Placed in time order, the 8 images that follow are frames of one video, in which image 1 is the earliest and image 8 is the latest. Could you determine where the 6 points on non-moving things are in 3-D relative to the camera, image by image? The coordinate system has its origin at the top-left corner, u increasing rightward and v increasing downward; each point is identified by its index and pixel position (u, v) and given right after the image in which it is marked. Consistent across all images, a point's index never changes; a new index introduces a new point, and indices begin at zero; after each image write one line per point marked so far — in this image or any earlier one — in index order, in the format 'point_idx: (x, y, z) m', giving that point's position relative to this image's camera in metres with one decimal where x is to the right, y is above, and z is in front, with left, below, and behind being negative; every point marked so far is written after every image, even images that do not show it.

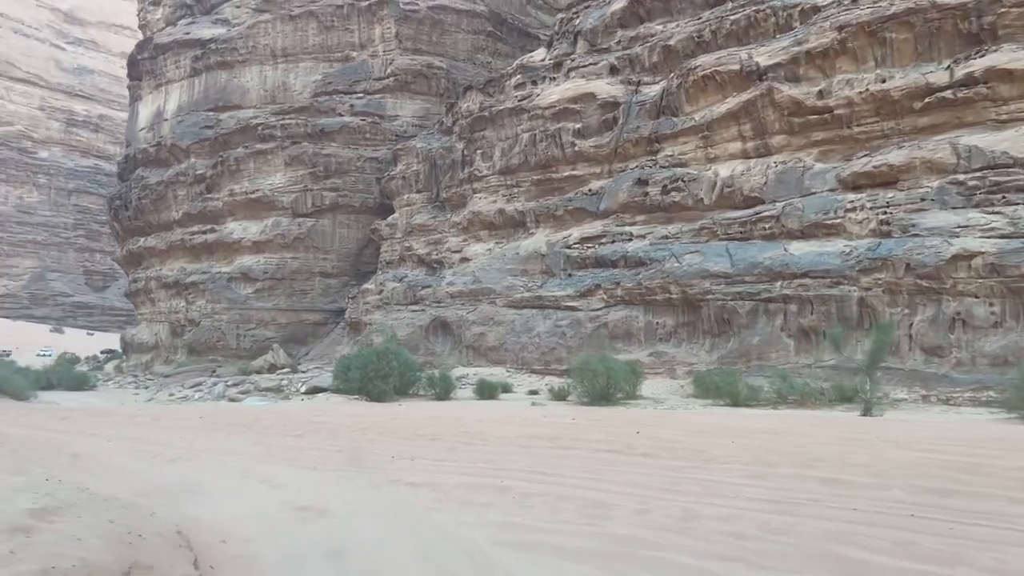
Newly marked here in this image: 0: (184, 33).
0: (-6.5, +5.0, +16.8) m
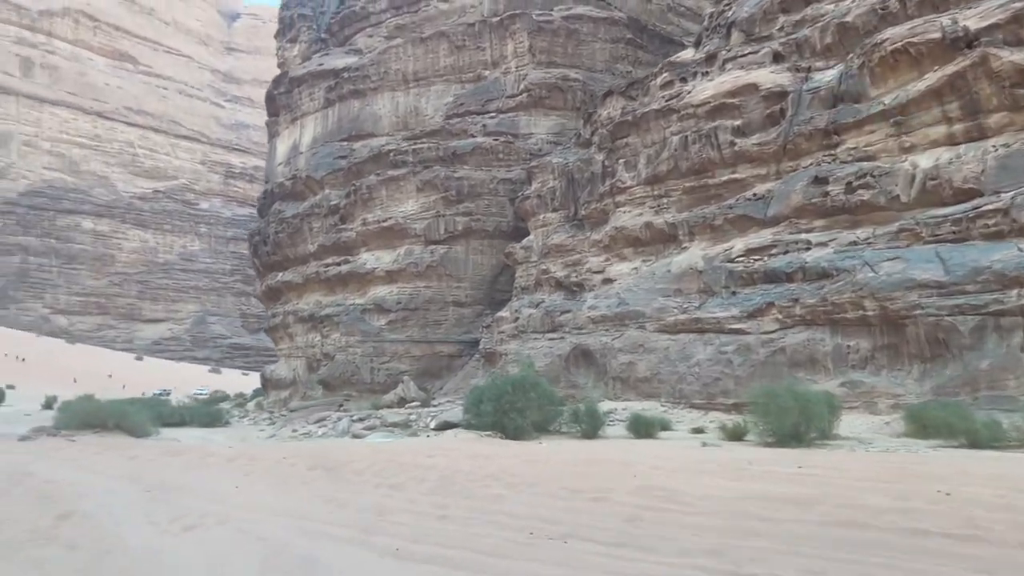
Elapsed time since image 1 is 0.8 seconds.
0: (-3.8, +4.3, +16.6) m
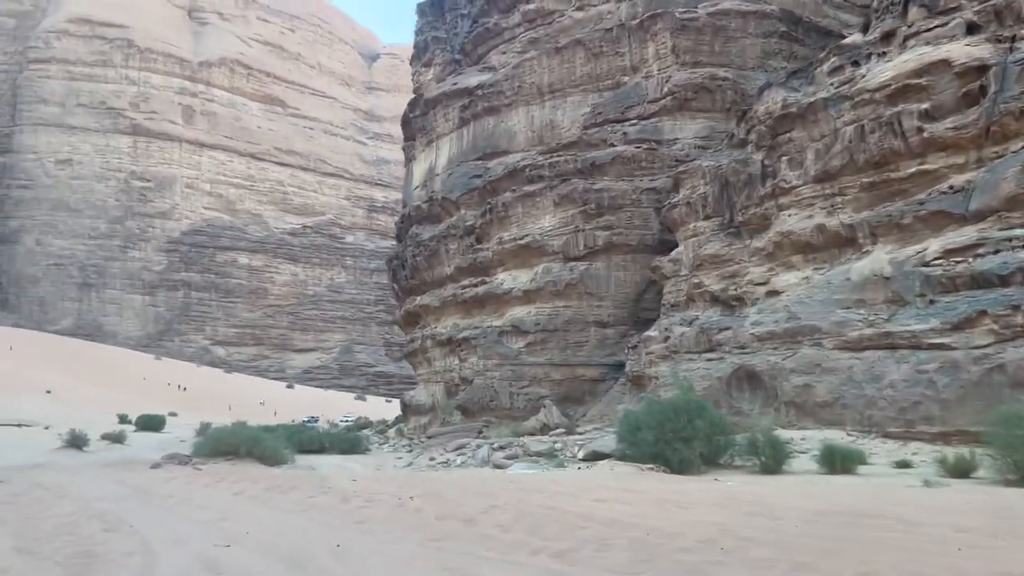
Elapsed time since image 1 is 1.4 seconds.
0: (-1.2, +3.9, +16.3) m
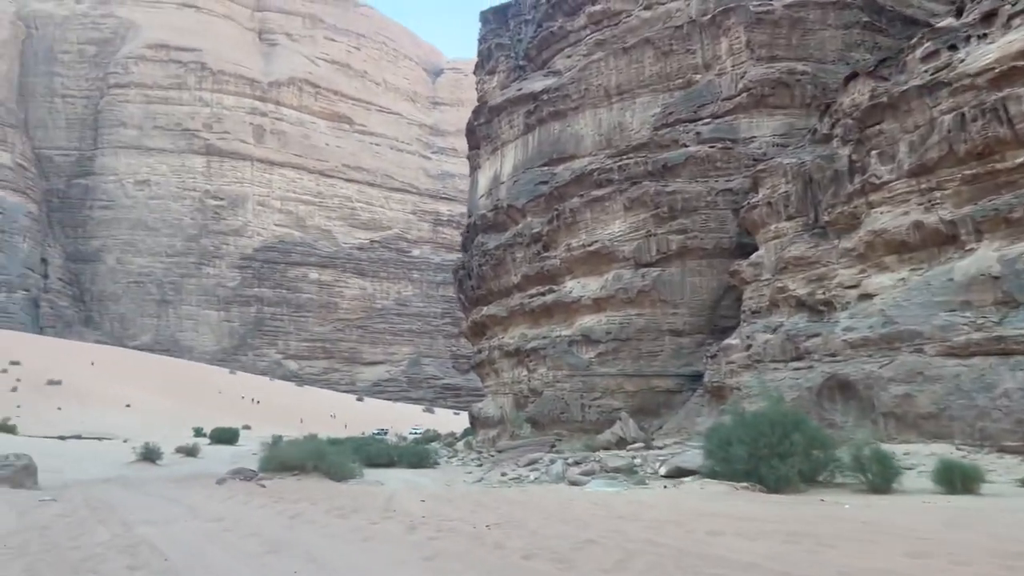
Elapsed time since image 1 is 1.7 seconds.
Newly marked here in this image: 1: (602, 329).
0: (+0.1, +3.7, +16.0) m
1: (+1.3, -0.6, +12.2) m
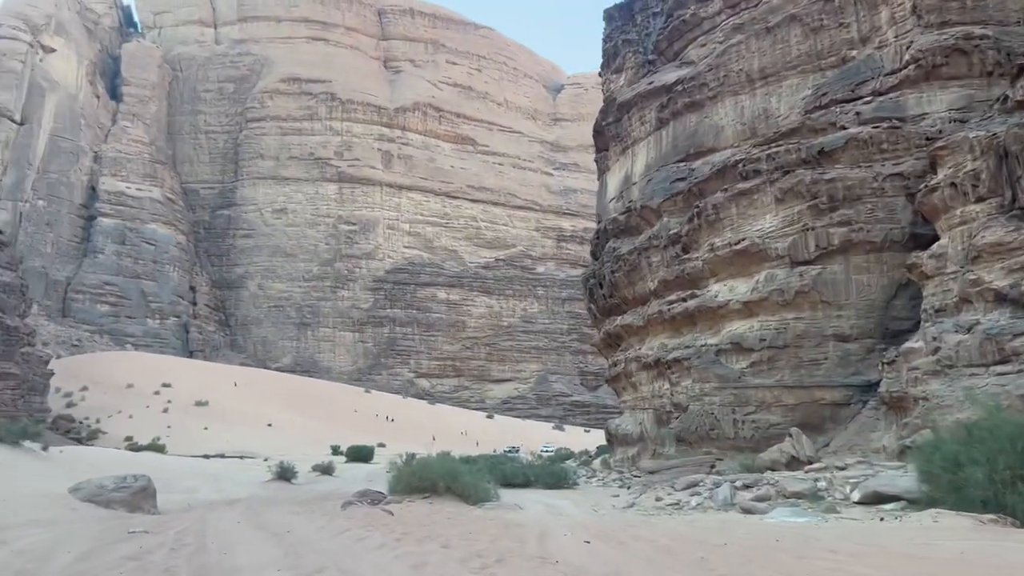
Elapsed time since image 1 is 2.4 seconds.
0: (+2.4, +3.6, +15.0) m
1: (+3.1, -0.6, +11.1) m
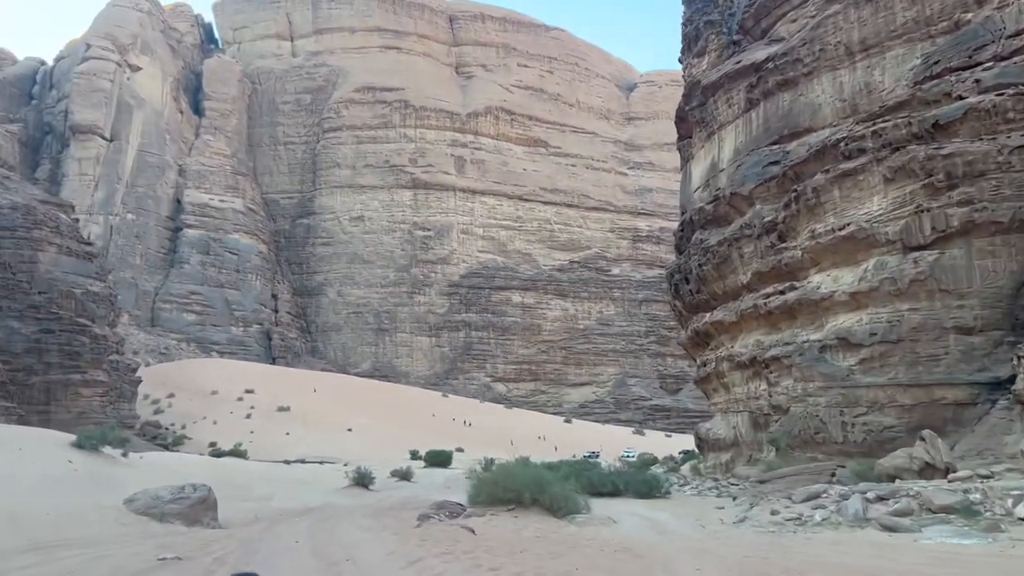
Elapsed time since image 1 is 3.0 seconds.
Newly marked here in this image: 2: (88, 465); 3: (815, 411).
0: (+3.6, +3.7, +14.1) m
1: (+4.1, -0.5, +10.1) m
2: (-5.7, -2.4, +11.4) m
3: (+3.7, -1.5, +10.6) m
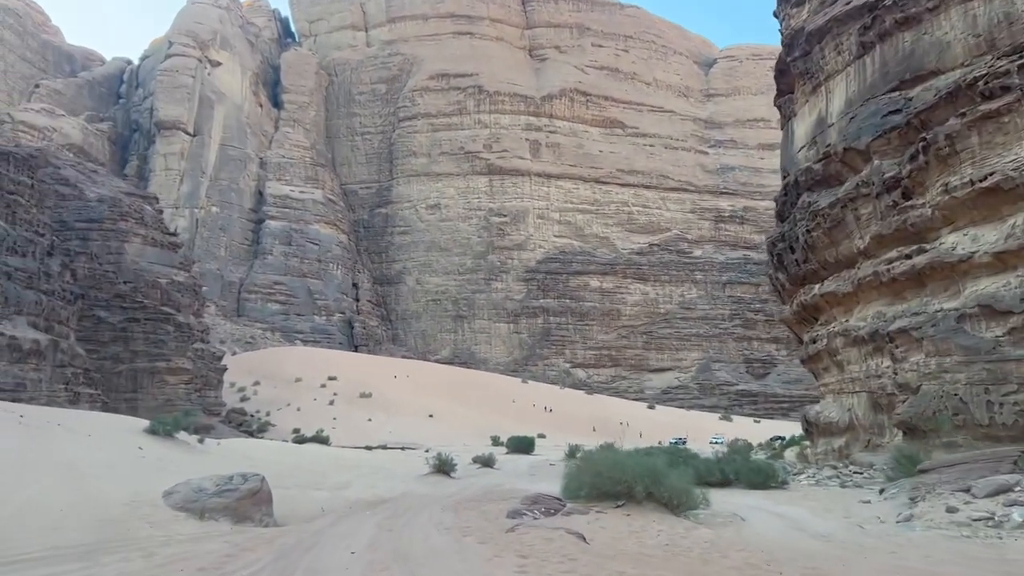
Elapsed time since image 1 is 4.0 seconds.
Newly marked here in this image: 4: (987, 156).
0: (+4.9, +4.2, +12.7) m
1: (+5.1, -0.1, +8.7) m
2: (-4.6, -2.1, +10.9) m
3: (+4.8, -1.1, +9.2) m
4: (+5.1, +1.4, +9.3) m
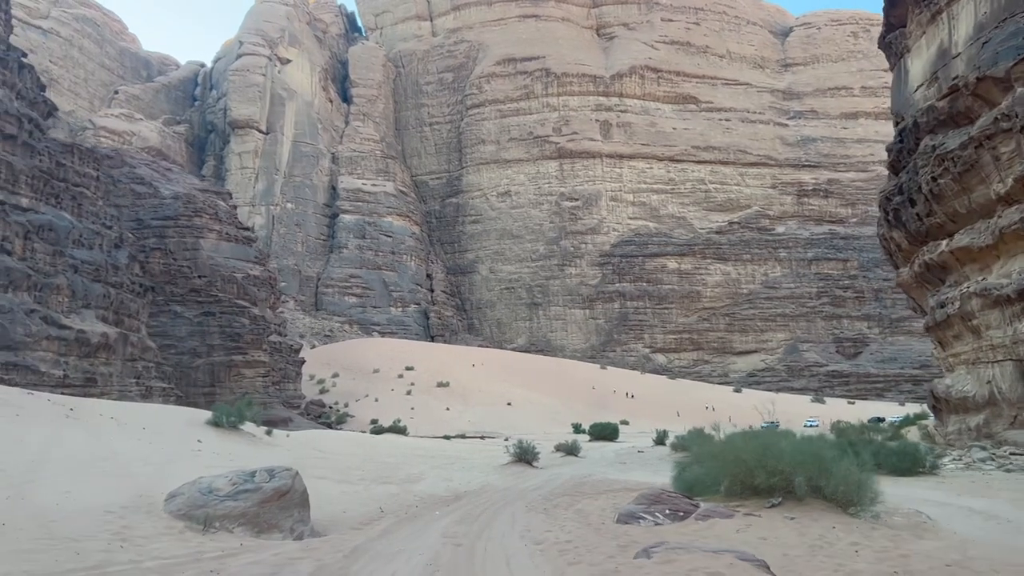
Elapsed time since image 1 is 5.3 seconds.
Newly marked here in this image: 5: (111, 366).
0: (+5.8, +4.8, +11.0) m
1: (+5.8, +0.5, +7.0) m
2: (-3.5, -1.9, +10.2) m
3: (+5.6, -0.6, +7.6) m
4: (+5.9, +2.0, +7.6) m
5: (-7.6, -1.5, +16.2) m
